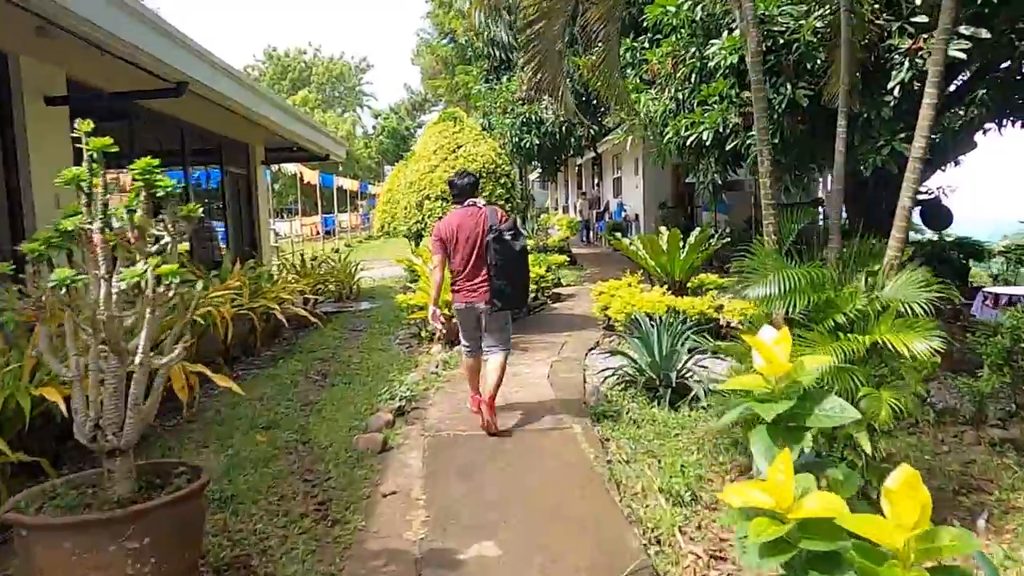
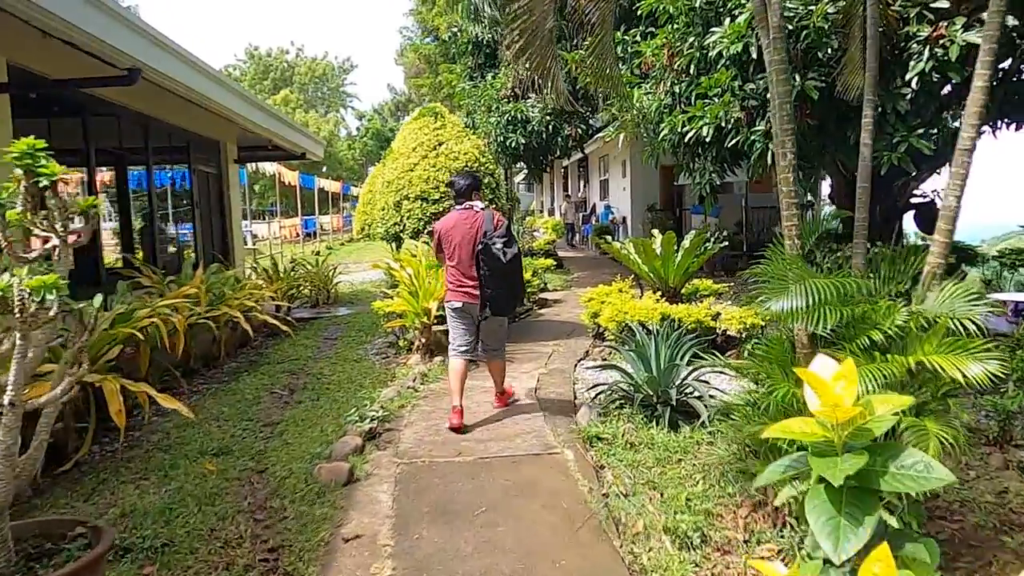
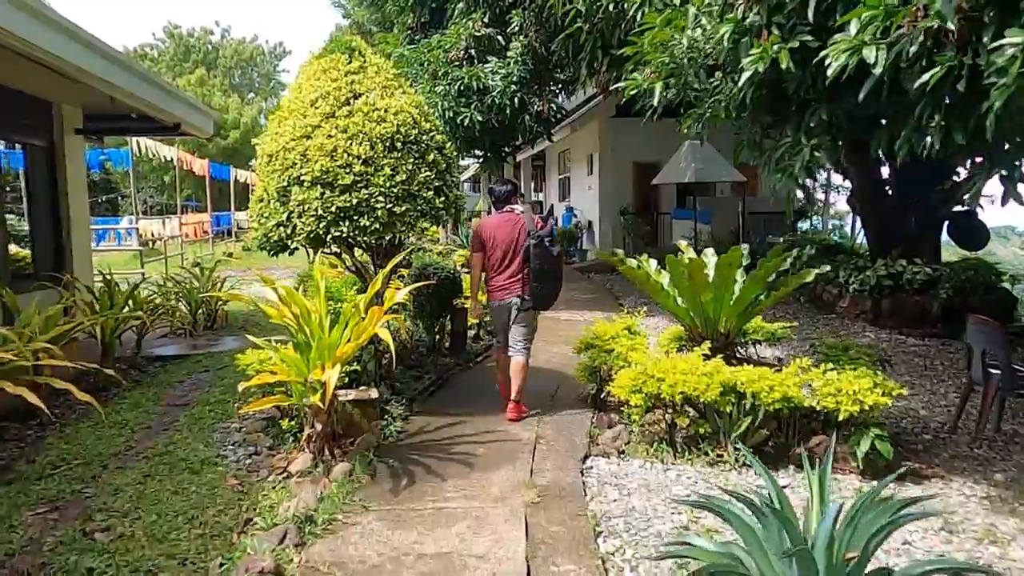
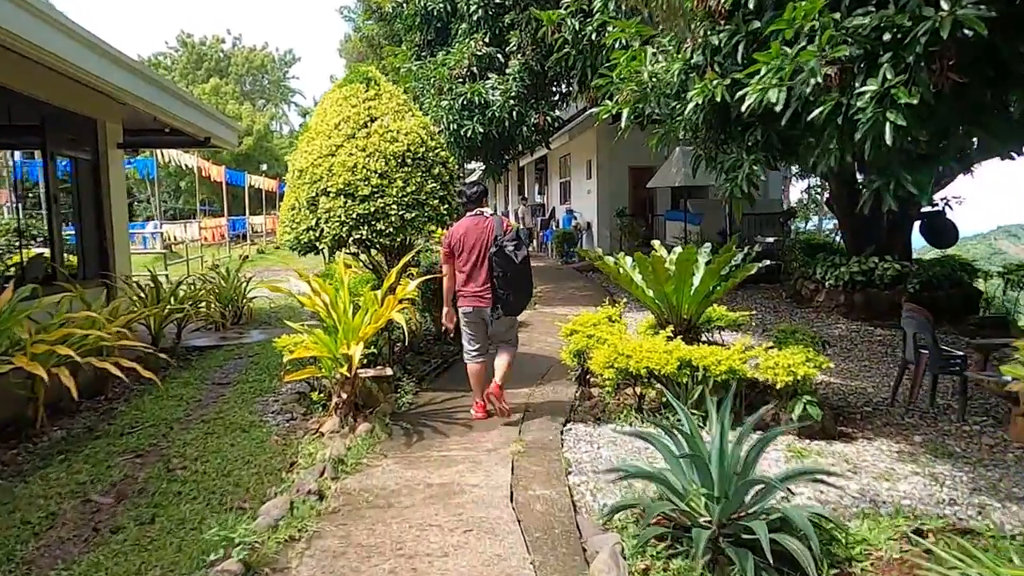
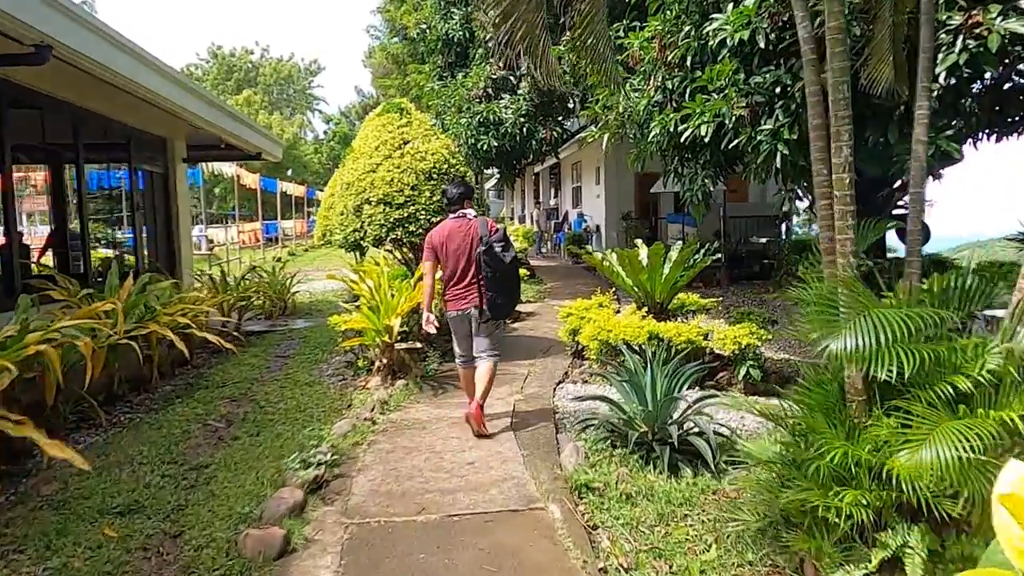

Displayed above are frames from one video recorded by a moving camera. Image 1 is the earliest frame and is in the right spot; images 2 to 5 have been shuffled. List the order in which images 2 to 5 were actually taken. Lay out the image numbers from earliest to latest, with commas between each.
2, 5, 4, 3
